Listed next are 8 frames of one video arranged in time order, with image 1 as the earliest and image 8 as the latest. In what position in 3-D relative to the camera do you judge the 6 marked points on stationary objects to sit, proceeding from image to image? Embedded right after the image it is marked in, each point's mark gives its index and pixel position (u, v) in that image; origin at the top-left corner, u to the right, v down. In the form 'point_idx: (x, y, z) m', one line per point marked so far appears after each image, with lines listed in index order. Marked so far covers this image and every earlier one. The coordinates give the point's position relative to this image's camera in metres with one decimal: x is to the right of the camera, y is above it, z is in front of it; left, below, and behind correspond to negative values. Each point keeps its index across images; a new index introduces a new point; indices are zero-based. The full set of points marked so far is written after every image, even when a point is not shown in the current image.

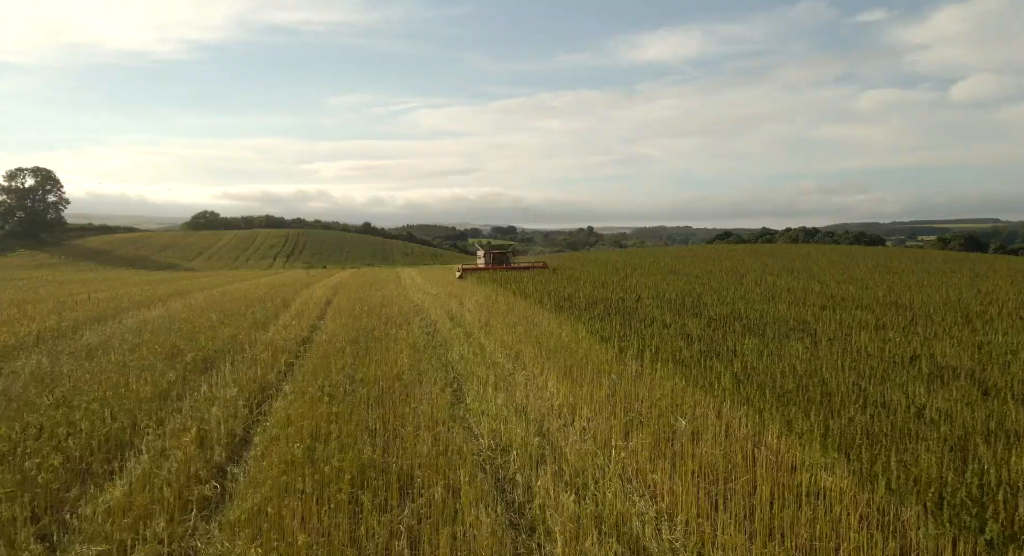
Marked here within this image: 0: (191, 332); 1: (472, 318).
0: (-5.8, -1.0, +10.3) m
1: (-0.9, -0.9, +12.2) m
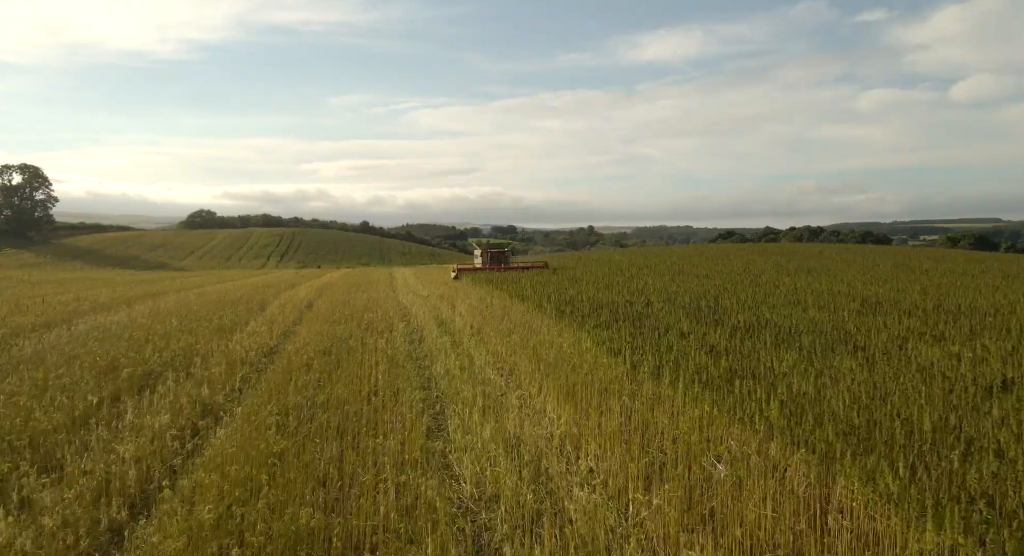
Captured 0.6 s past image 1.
0: (-5.9, -1.0, +9.1) m
1: (-1.0, -1.0, +11.0) m
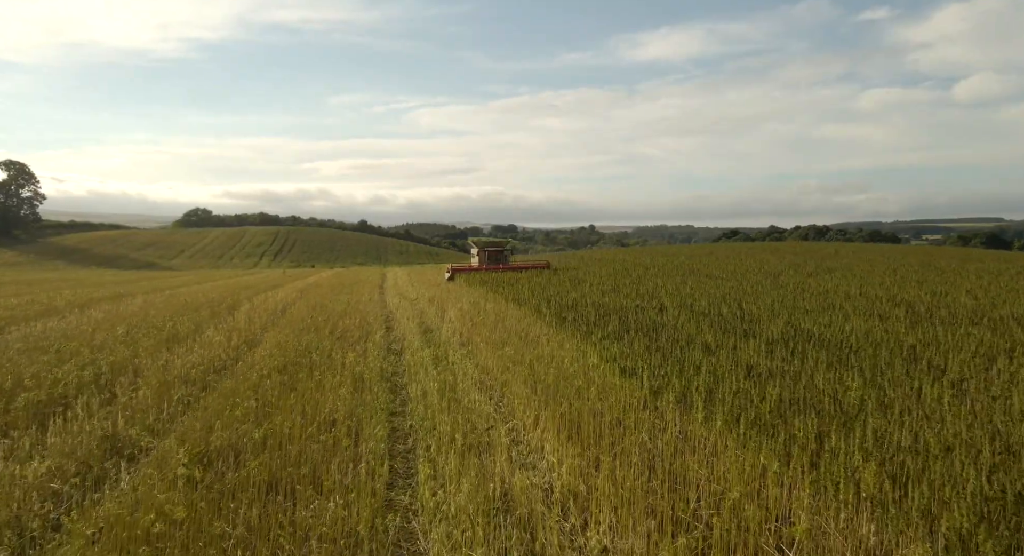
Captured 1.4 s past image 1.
0: (-6.0, -1.0, +7.7) m
1: (-1.1, -1.0, +9.7) m
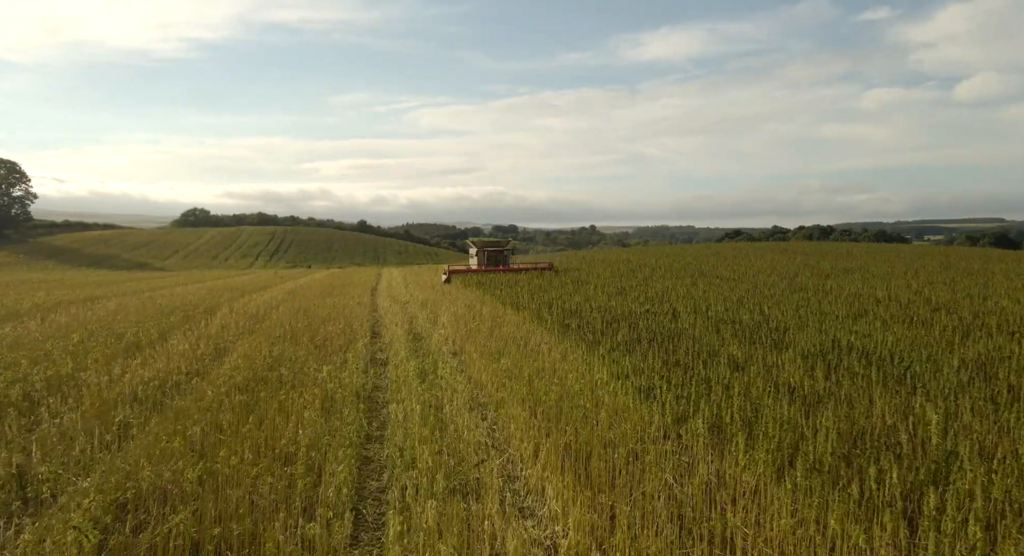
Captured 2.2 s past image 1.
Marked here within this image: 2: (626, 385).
0: (-6.1, -1.1, +6.8) m
1: (-1.1, -1.0, +8.8) m
2: (+1.1, -1.1, +5.6) m
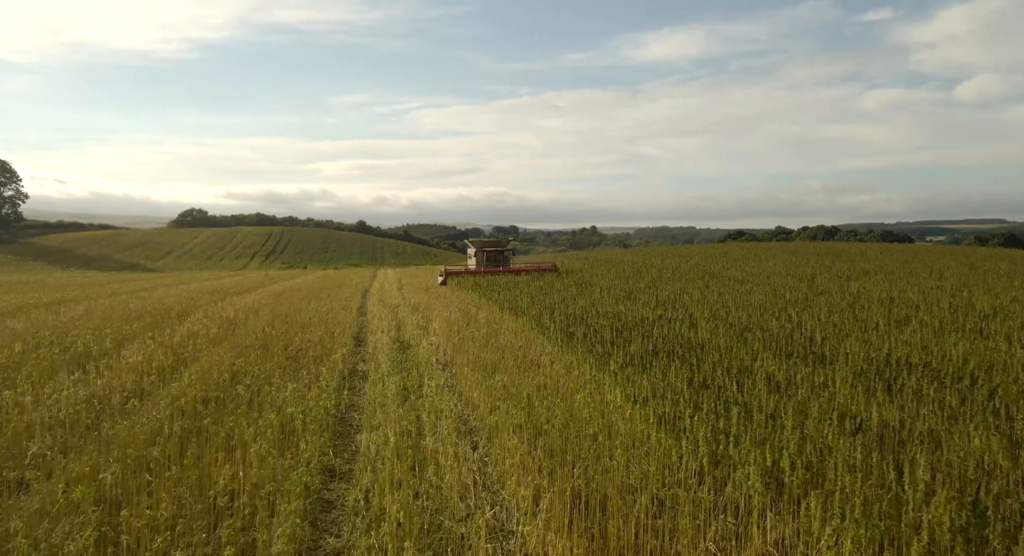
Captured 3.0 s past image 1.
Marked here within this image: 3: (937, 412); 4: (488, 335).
0: (-6.1, -1.1, +5.9) m
1: (-1.1, -1.1, +7.8) m
2: (+1.1, -1.1, +4.6) m
3: (+2.9, -0.9, +3.9) m
4: (-0.4, -0.9, +8.6) m
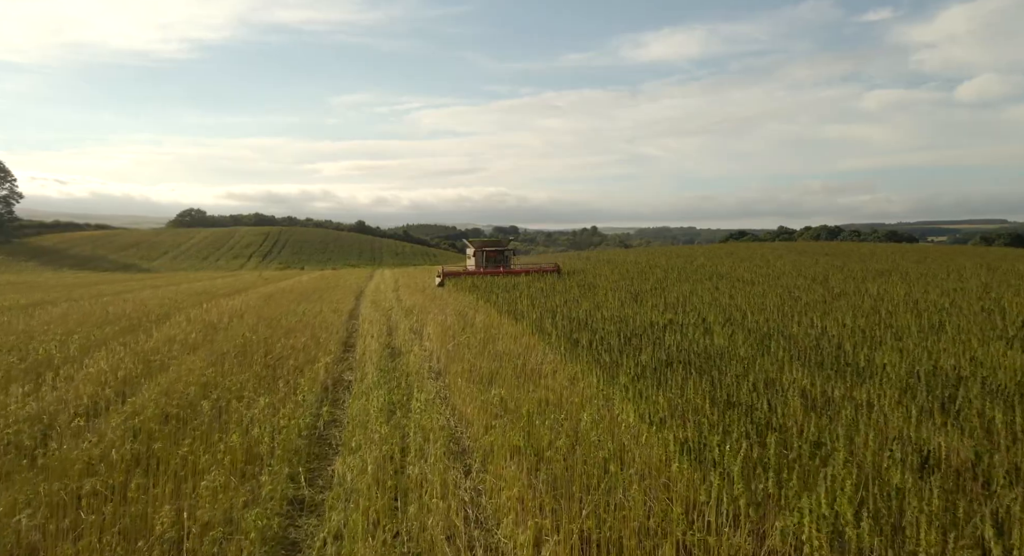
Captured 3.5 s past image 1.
0: (-6.1, -1.1, +5.2) m
1: (-1.1, -1.1, +7.2) m
2: (+1.1, -1.1, +4.0) m
3: (+2.9, -0.9, +3.3) m
4: (-0.4, -0.9, +7.9) m
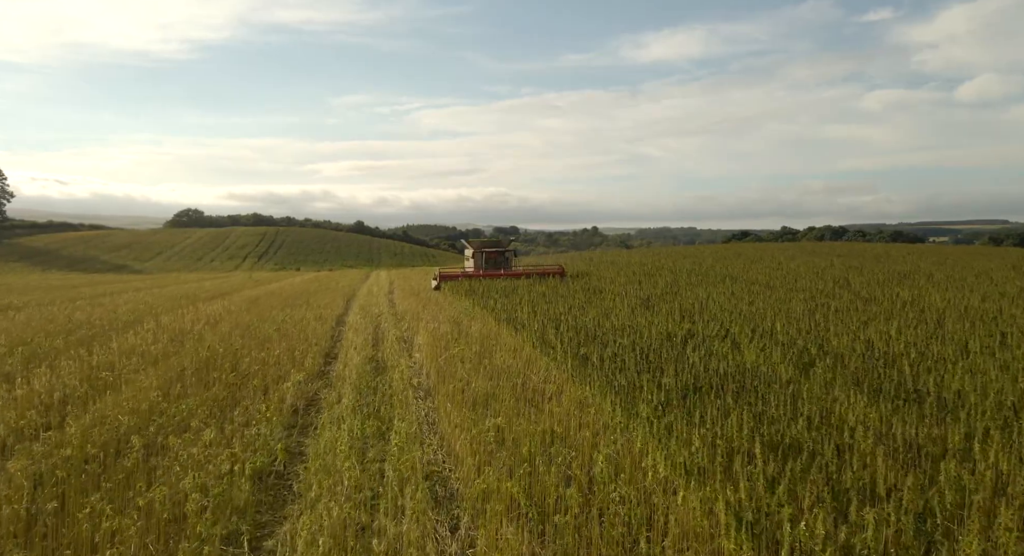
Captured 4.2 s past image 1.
0: (-6.1, -1.2, +4.4) m
1: (-1.2, -1.1, +6.3) m
2: (+1.1, -1.2, +3.1) m
3: (+2.9, -1.0, +2.4) m
4: (-0.4, -1.0, +7.1) m
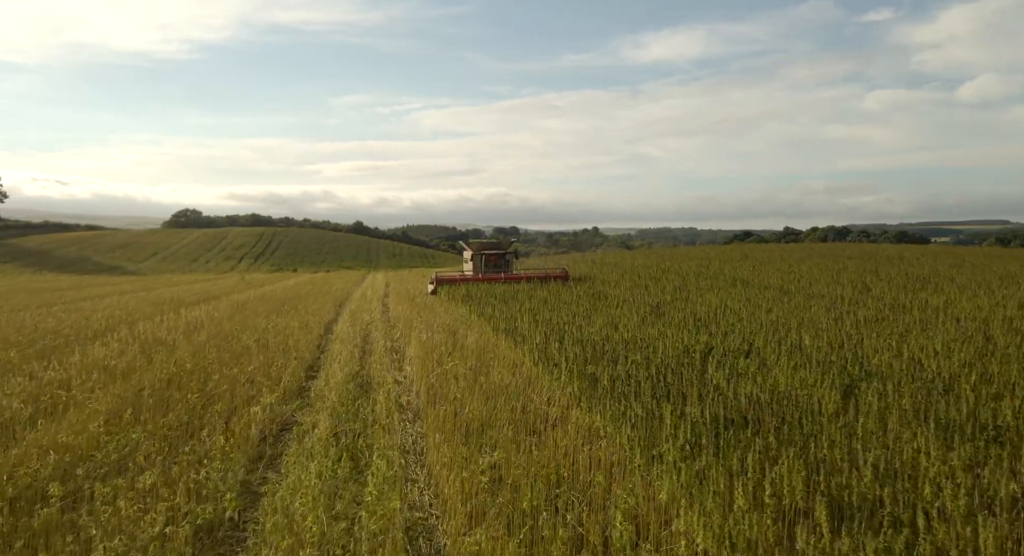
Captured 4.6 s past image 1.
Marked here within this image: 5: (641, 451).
0: (-6.1, -1.3, +3.7) m
1: (-1.2, -1.2, +5.6) m
2: (+1.0, -1.3, +2.4) m
3: (+2.9, -1.1, +1.7) m
4: (-0.4, -1.0, +6.4) m
5: (+0.9, -1.1, +3.8) m
